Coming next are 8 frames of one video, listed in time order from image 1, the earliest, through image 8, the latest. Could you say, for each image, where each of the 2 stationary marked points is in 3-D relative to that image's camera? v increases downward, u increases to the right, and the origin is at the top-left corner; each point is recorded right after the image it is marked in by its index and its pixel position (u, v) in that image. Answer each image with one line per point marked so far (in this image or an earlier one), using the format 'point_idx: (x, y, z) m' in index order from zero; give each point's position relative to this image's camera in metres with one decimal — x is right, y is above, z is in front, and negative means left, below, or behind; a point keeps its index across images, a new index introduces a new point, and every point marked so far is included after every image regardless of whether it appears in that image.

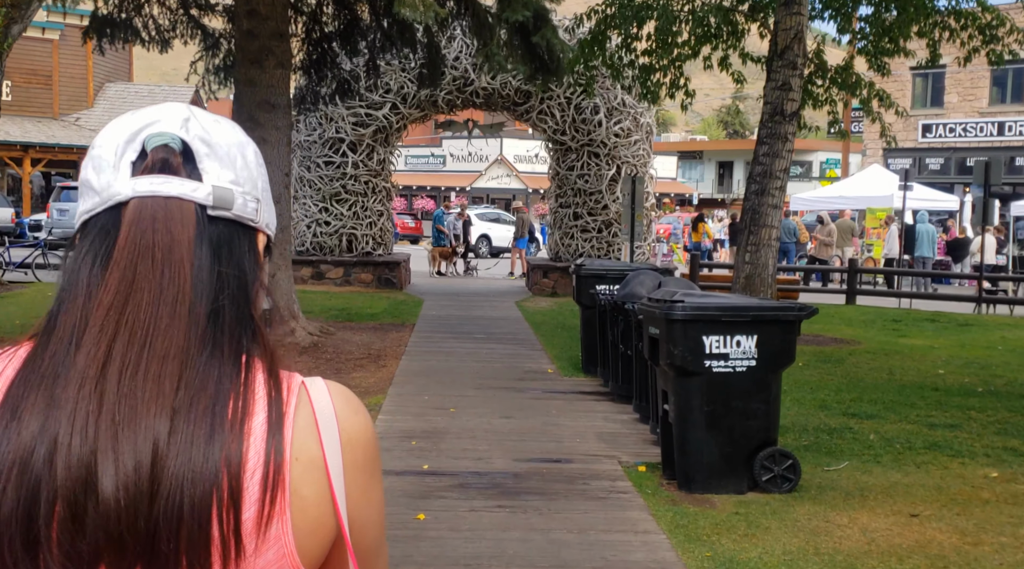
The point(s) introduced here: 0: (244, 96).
0: (-2.9, +2.0, +11.5) m
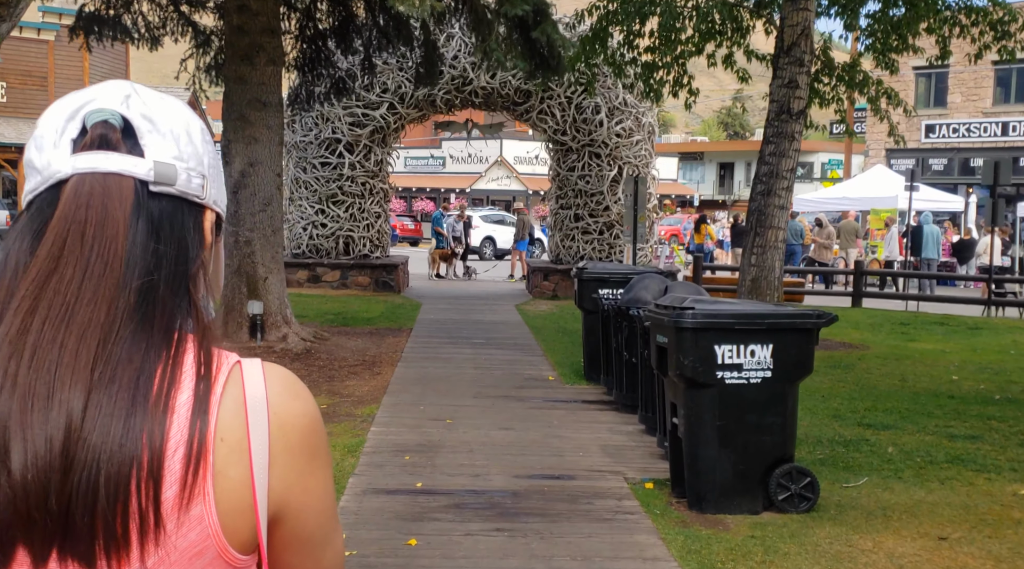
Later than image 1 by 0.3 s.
0: (-2.9, +2.0, +11.2) m
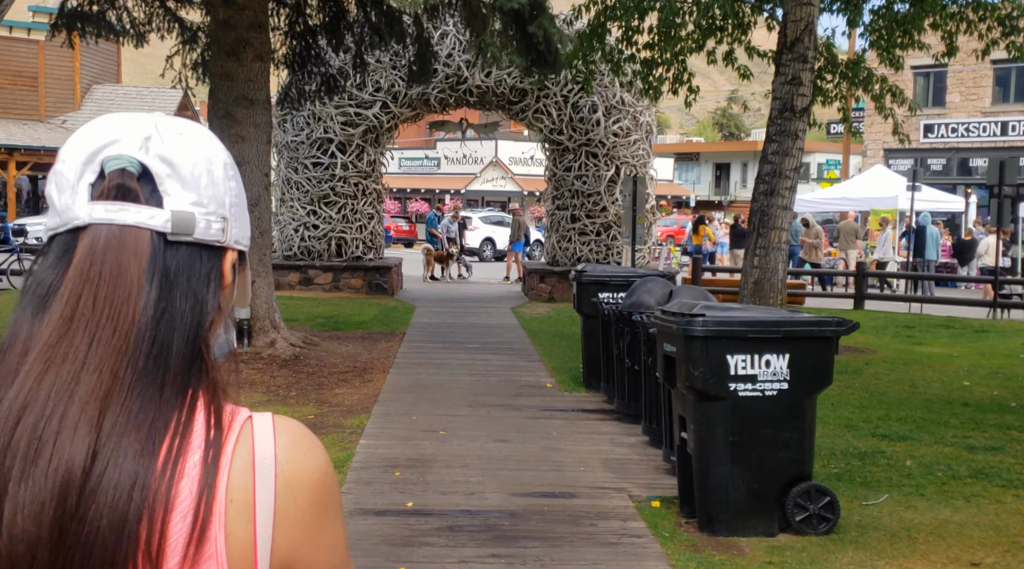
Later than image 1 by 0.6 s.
0: (-3.0, +2.0, +10.8) m
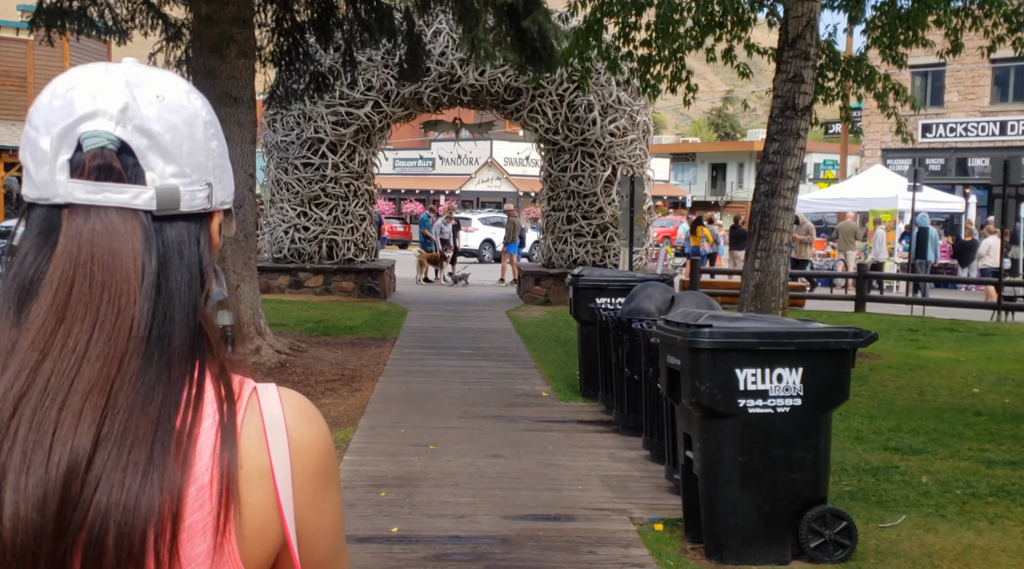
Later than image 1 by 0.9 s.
0: (-3.0, +1.9, +10.4) m
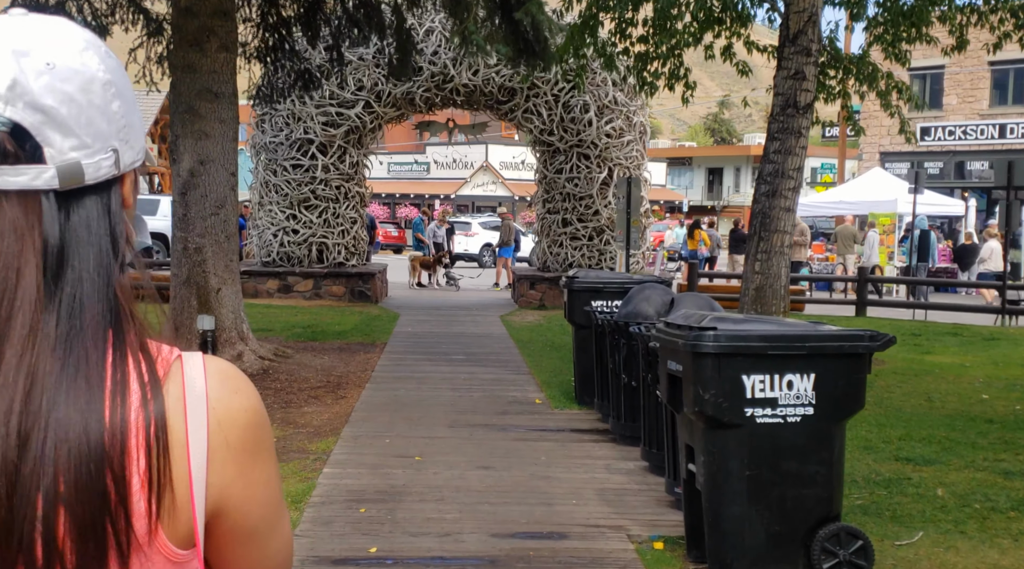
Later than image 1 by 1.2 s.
0: (-3.1, +1.9, +10.0) m
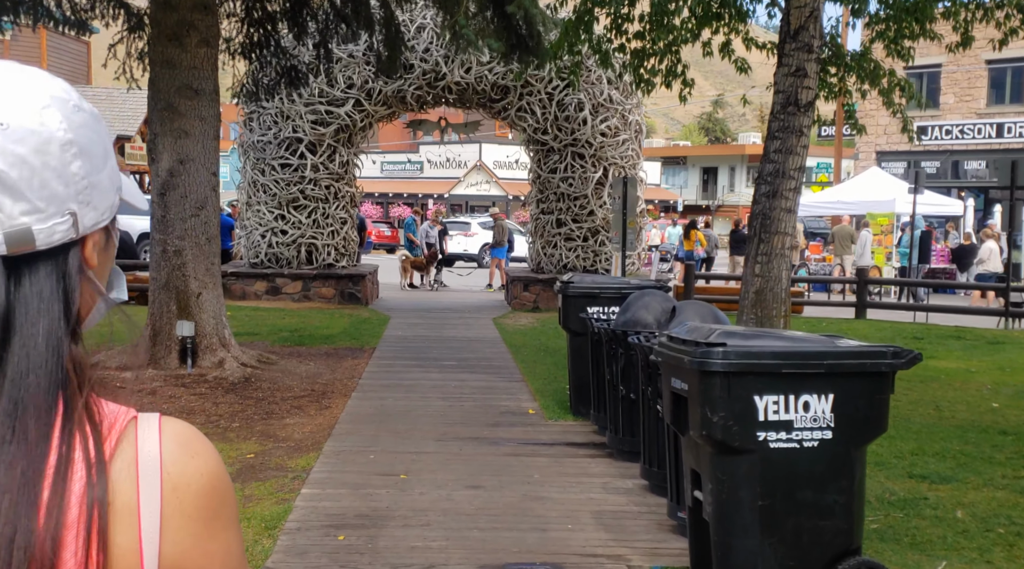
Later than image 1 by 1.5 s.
0: (-3.2, +1.8, +9.6) m
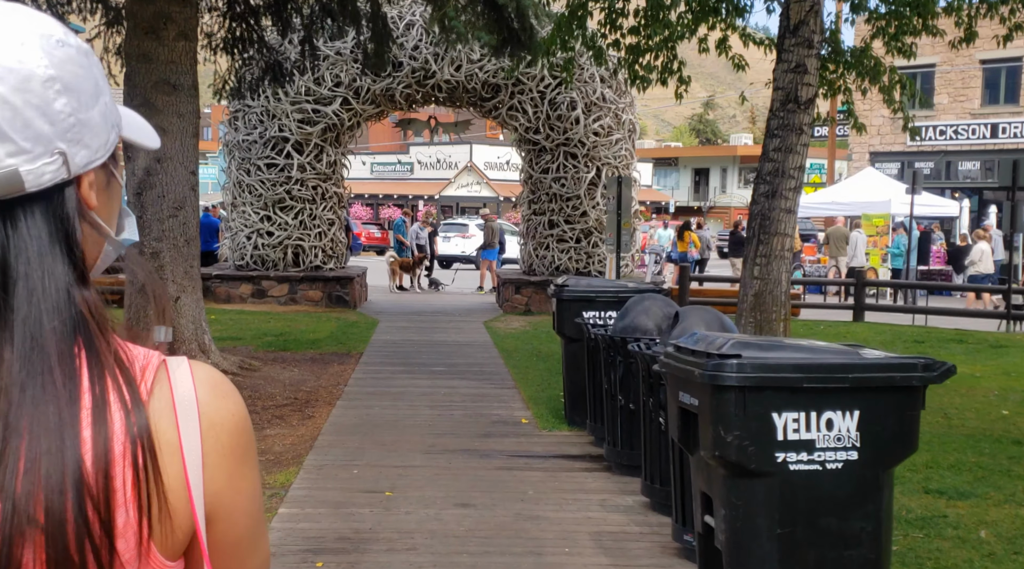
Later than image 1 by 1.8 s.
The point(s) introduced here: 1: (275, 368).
0: (-3.2, +1.8, +9.2) m
1: (-2.4, -0.8, +10.6) m
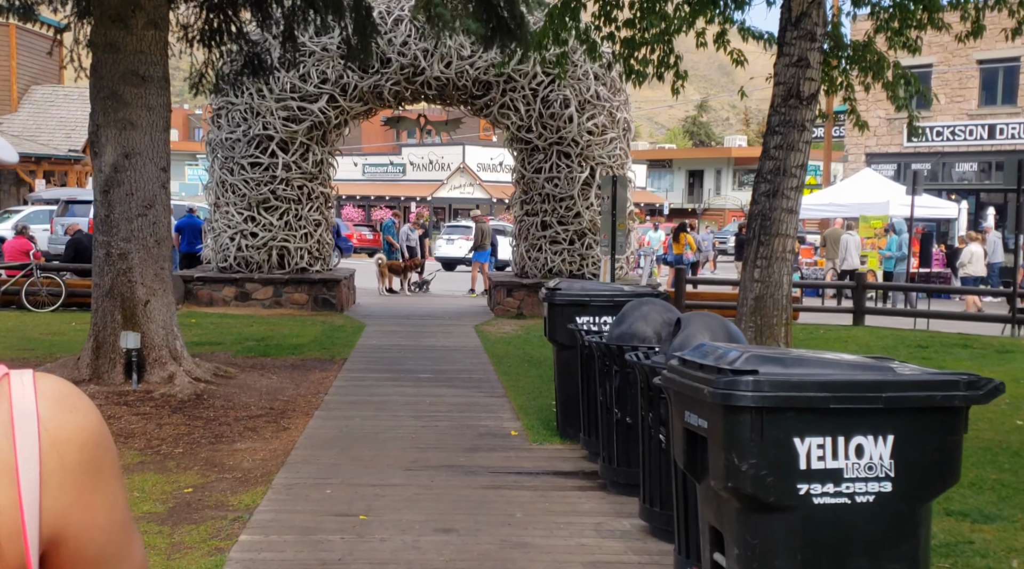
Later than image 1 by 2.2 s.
0: (-3.3, +1.8, +8.7) m
1: (-2.5, -0.9, +10.1) m
